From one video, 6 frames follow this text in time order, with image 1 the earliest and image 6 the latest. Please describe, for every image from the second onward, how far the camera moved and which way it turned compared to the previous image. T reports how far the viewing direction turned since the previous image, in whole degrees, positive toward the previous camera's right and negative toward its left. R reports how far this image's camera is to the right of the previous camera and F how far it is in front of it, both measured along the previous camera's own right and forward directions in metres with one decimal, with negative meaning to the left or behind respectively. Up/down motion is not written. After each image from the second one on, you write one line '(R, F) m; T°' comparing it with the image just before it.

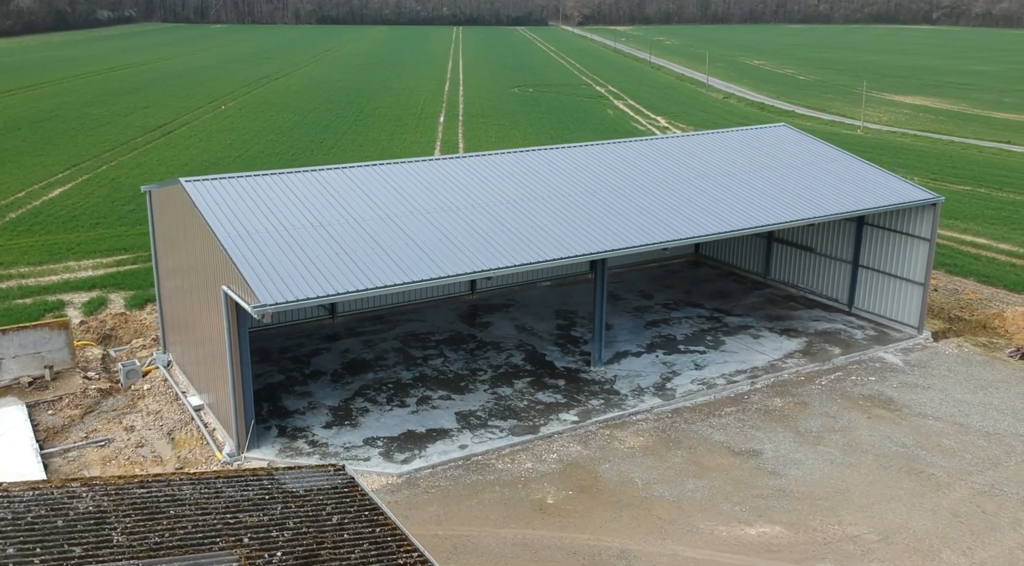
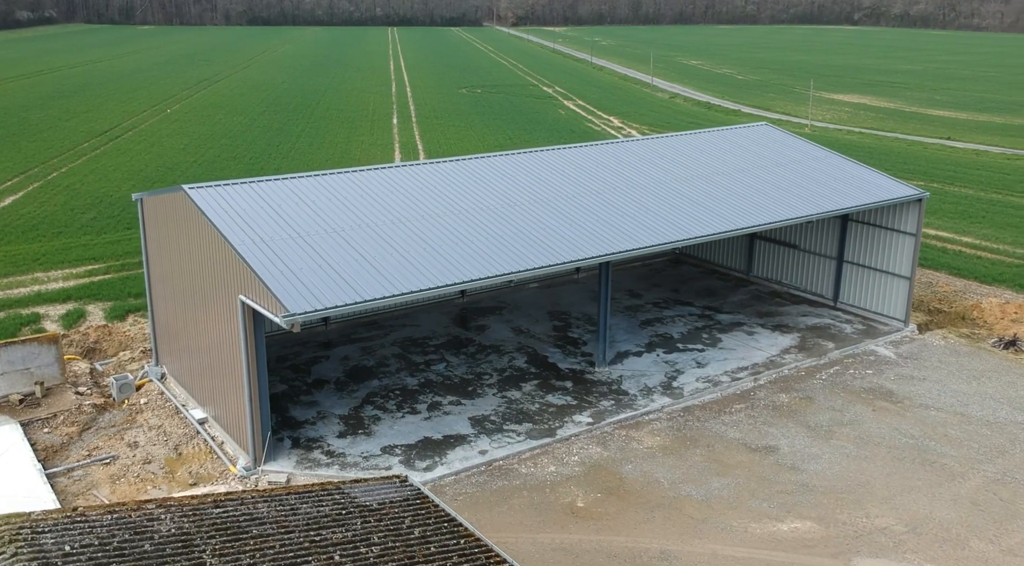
(-1.4, +0.2) m; +4°
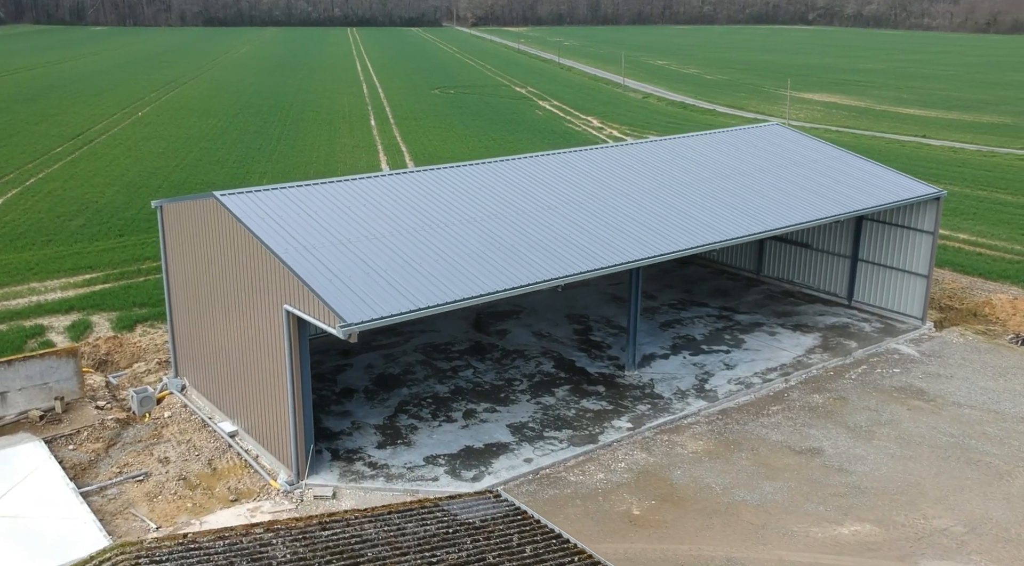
(-1.4, +0.3) m; +3°
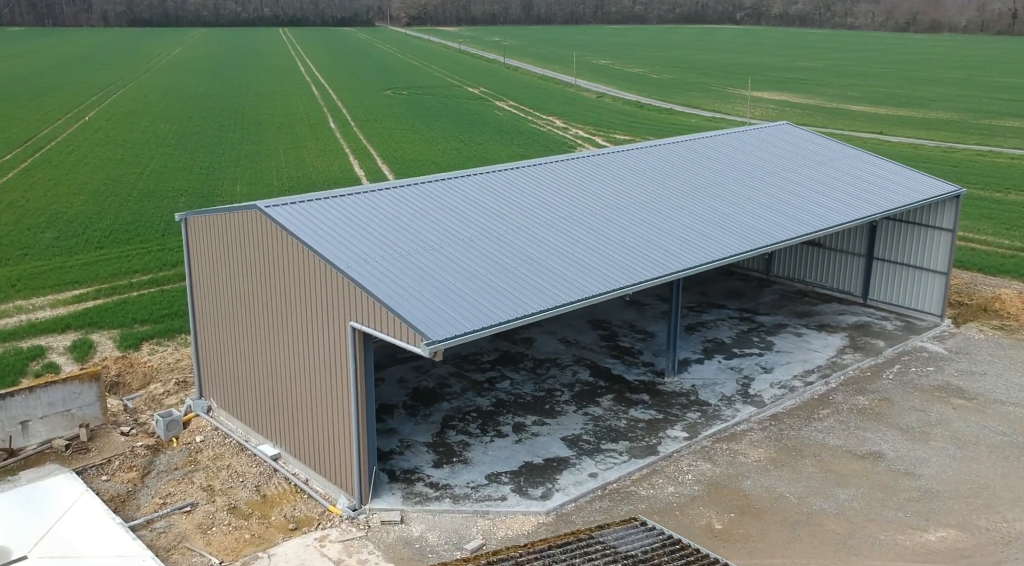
(-2.0, +0.7) m; +4°
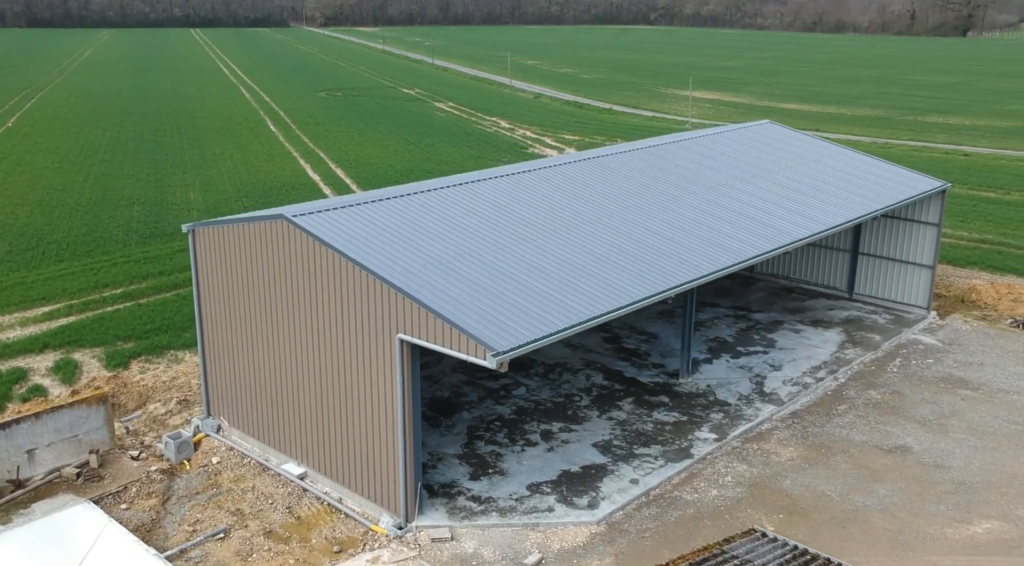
(-1.8, +0.4) m; +5°
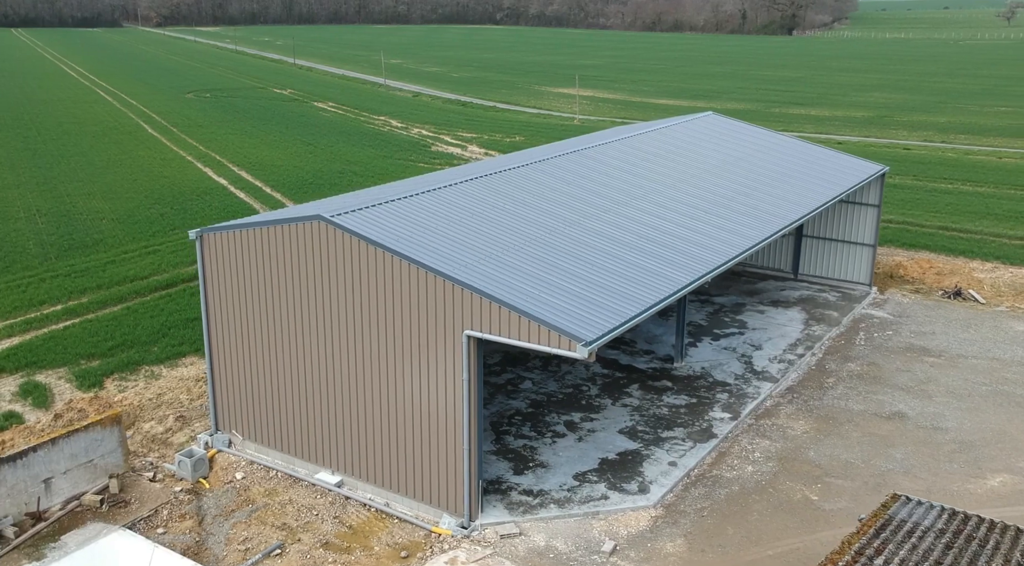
(-2.8, +0.3) m; +9°
